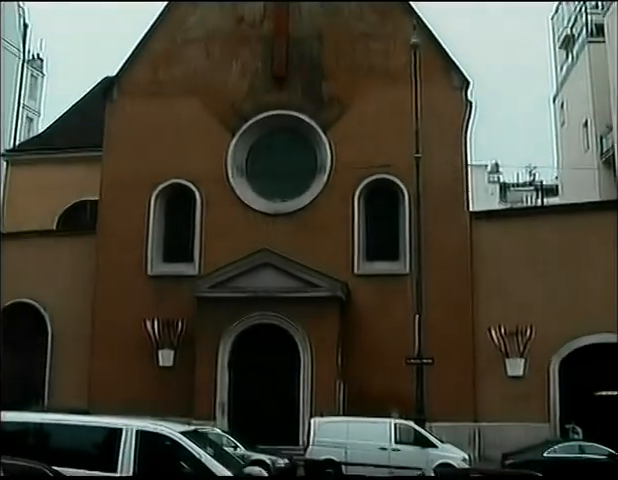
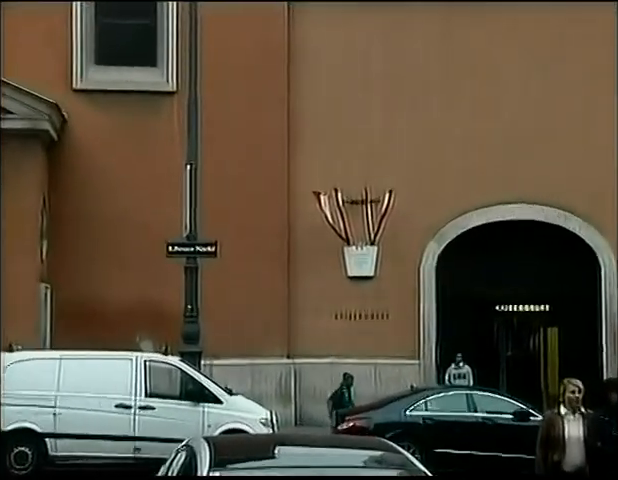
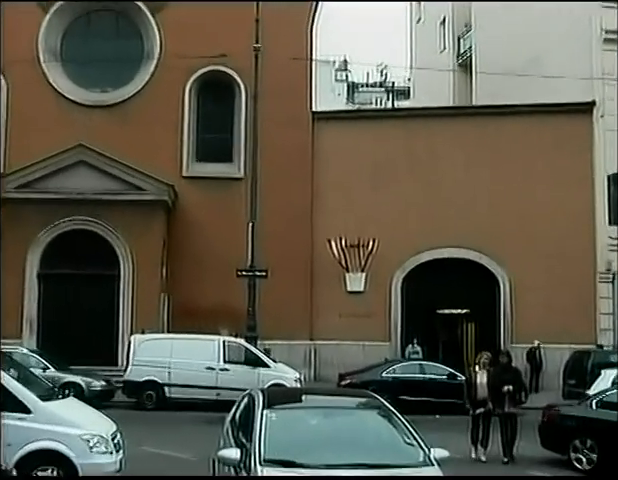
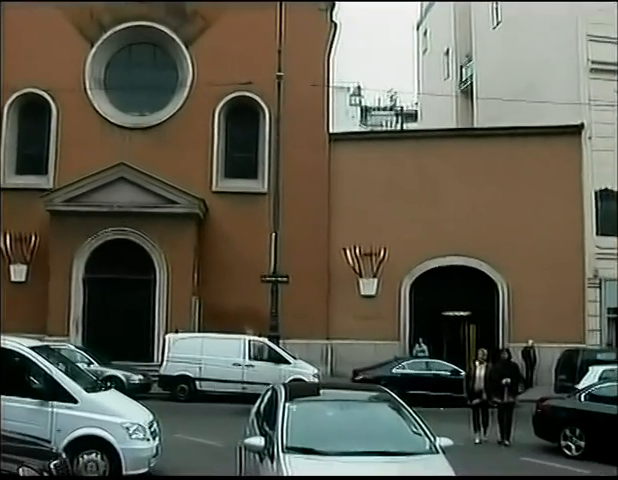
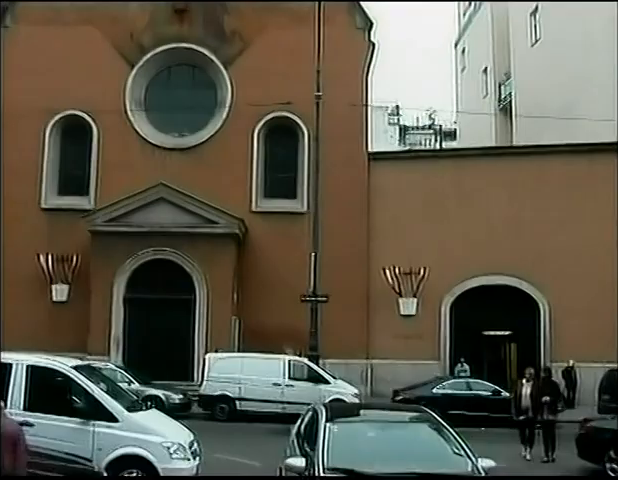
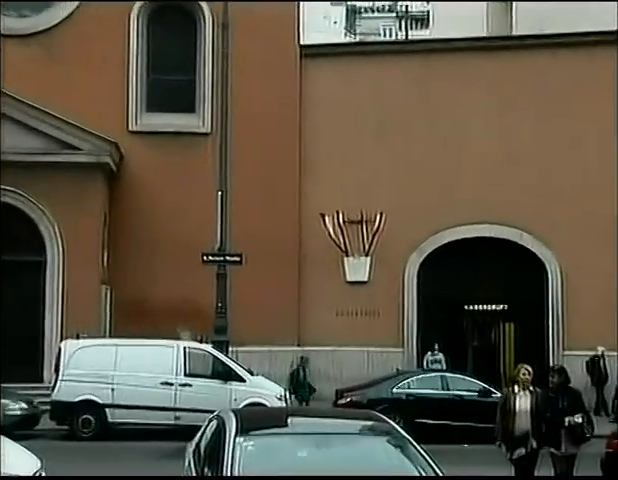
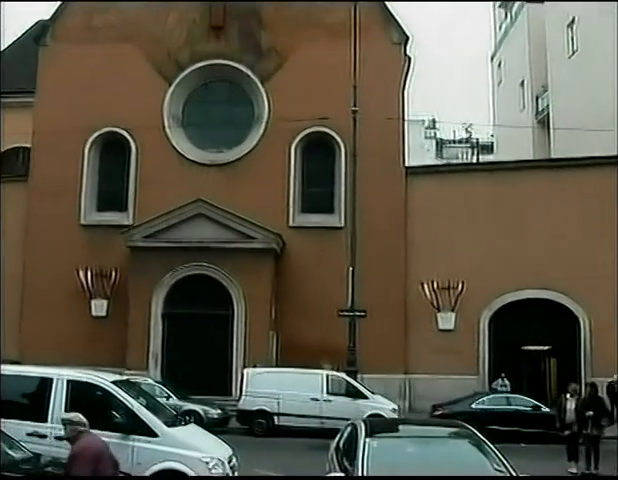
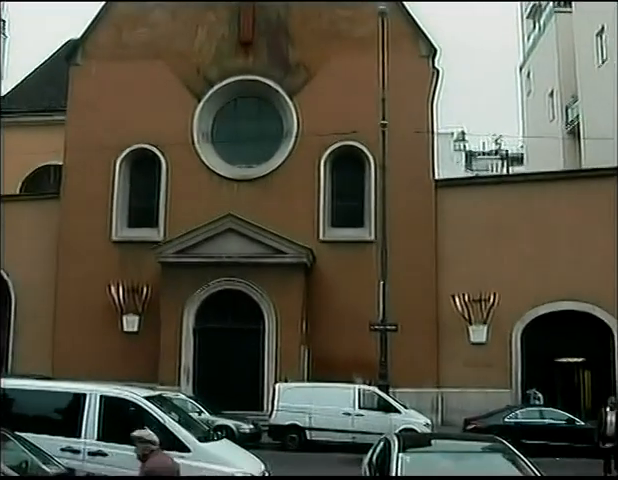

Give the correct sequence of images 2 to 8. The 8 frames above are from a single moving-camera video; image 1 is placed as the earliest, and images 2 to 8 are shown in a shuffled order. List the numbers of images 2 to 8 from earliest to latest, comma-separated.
8, 7, 5, 4, 3, 6, 2
